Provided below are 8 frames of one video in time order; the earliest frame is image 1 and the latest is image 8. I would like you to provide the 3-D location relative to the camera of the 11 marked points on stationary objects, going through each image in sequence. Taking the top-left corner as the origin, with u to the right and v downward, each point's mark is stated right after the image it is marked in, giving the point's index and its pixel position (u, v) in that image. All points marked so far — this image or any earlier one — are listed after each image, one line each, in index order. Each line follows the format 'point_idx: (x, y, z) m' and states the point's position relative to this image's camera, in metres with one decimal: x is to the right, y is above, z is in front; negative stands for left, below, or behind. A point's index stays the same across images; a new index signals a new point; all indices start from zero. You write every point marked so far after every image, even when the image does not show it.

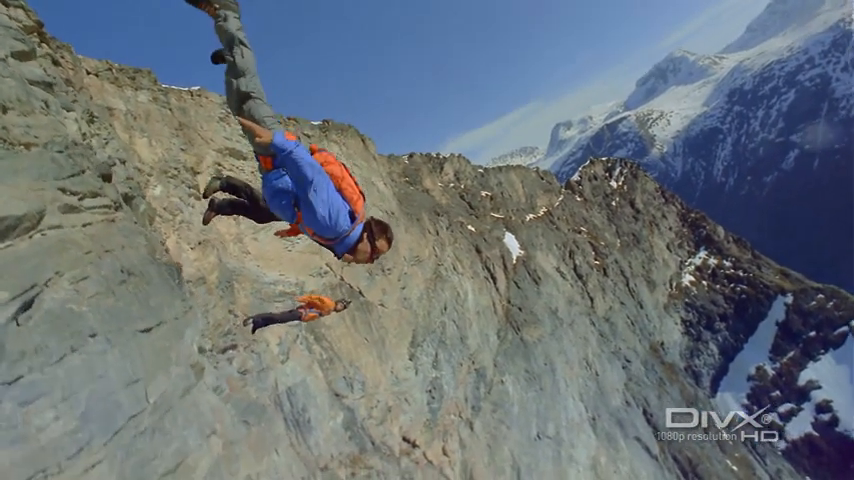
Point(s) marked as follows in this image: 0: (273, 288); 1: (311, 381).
0: (-4.9, -1.5, +13.0) m
1: (-3.6, -4.4, +12.7) m
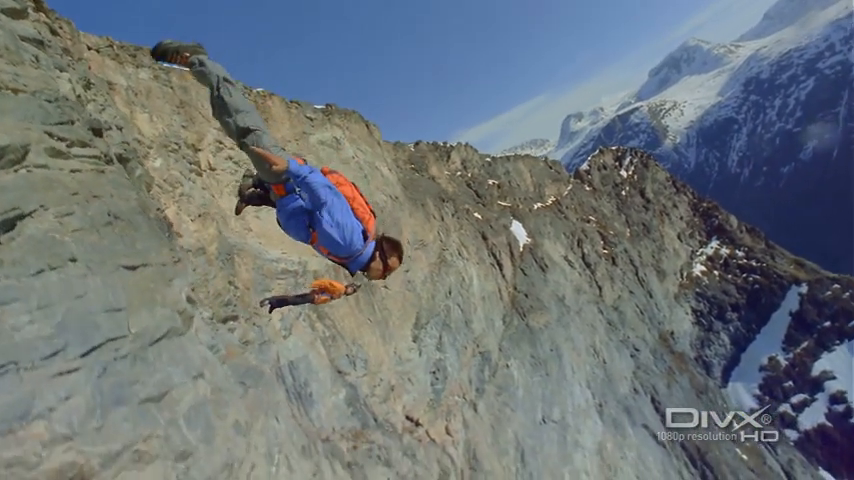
0: (-4.9, -0.8, +13.1) m
1: (-3.6, -3.7, +12.8) m
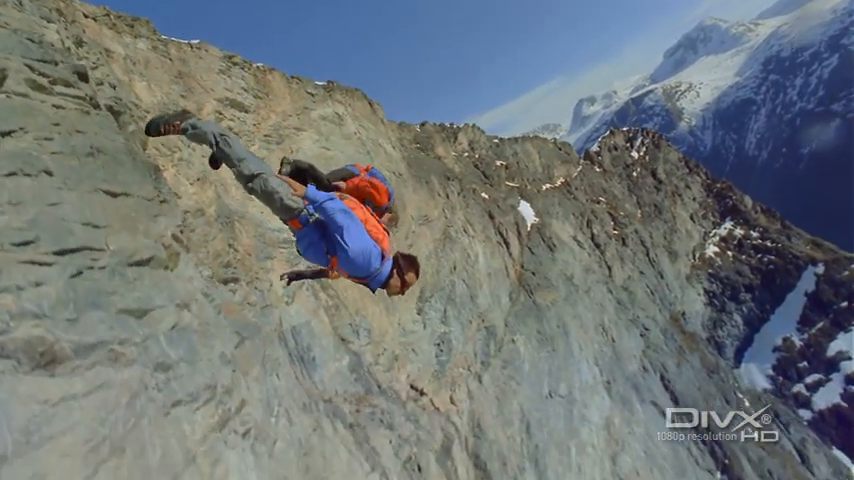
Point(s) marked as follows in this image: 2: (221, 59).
0: (-4.9, +0.2, +13.2) m
1: (-3.6, -2.7, +13.0) m
2: (-7.5, +6.6, +14.8) m
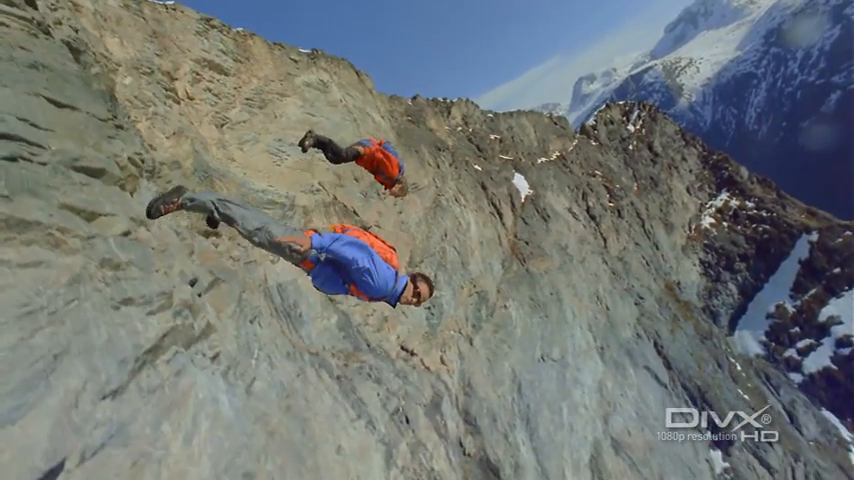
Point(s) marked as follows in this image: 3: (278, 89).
0: (-5.4, +1.5, +13.3) m
1: (-4.0, -1.4, +13.1) m
2: (-8.2, +7.8, +14.6) m
3: (-6.0, +6.0, +16.3) m
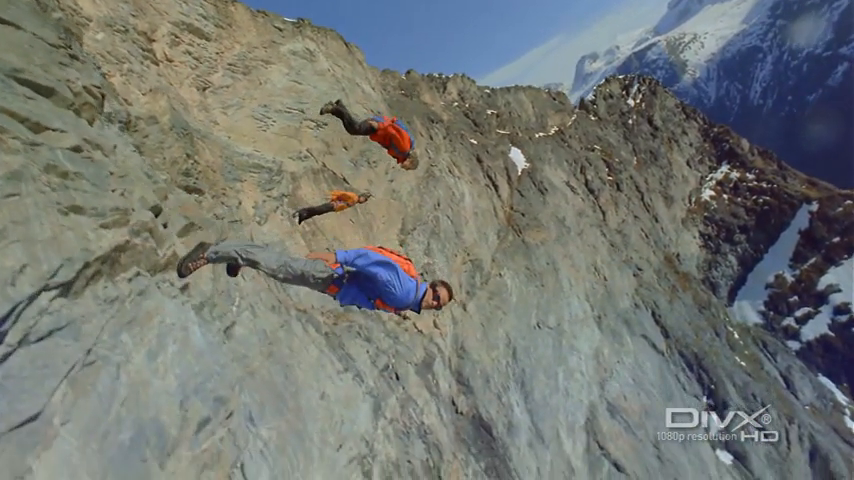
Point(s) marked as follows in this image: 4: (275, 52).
0: (-5.9, +2.6, +13.2) m
1: (-4.4, -0.2, +13.2) m
2: (-8.8, +9.0, +14.3) m
3: (-6.5, +7.3, +16.1) m
4: (-6.3, +7.8, +16.8) m
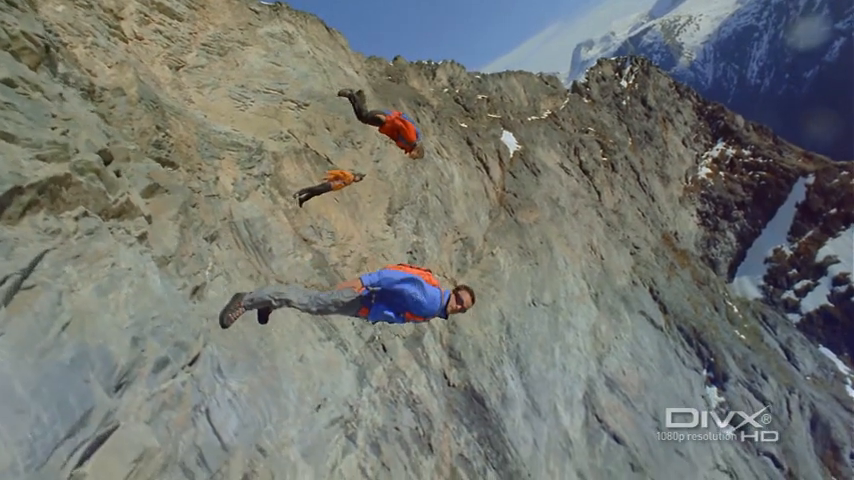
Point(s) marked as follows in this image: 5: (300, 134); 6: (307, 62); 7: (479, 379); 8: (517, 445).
0: (-6.6, +3.3, +13.2) m
1: (-5.0, +0.6, +13.2) m
2: (-9.8, +9.6, +14.2) m
3: (-7.4, +8.0, +16.0) m
4: (-7.2, +8.5, +16.7) m
5: (-5.1, +4.2, +16.3) m
6: (-5.4, +8.2, +18.5) m
7: (+2.2, -5.9, +17.2) m
8: (+3.8, -8.5, +16.8) m
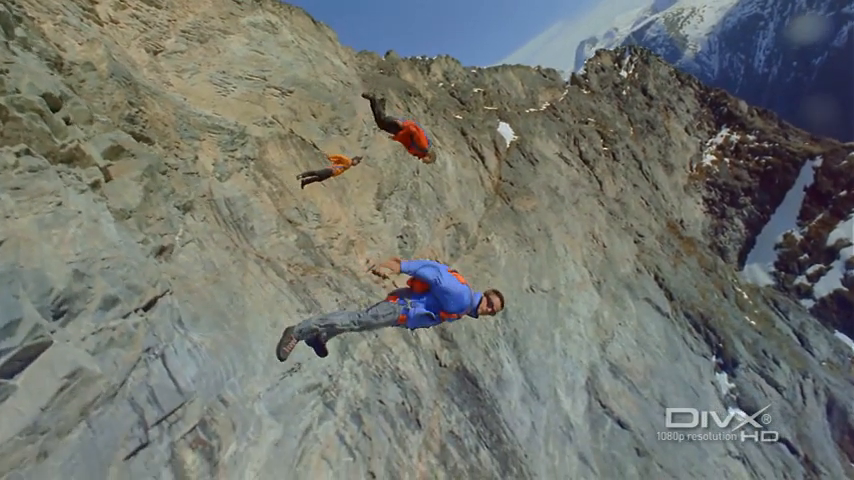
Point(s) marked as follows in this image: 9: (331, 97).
0: (-7.3, +3.9, +13.4) m
1: (-5.6, +1.2, +13.3) m
2: (-10.7, +10.0, +14.5) m
3: (-8.2, +8.5, +16.3) m
4: (-8.0, +9.0, +16.9) m
5: (-5.8, +4.9, +16.4) m
6: (-6.2, +8.8, +18.7) m
7: (+1.9, -5.0, +17.1) m
8: (+3.5, -7.6, +16.6) m
9: (-4.4, +6.6, +18.6) m
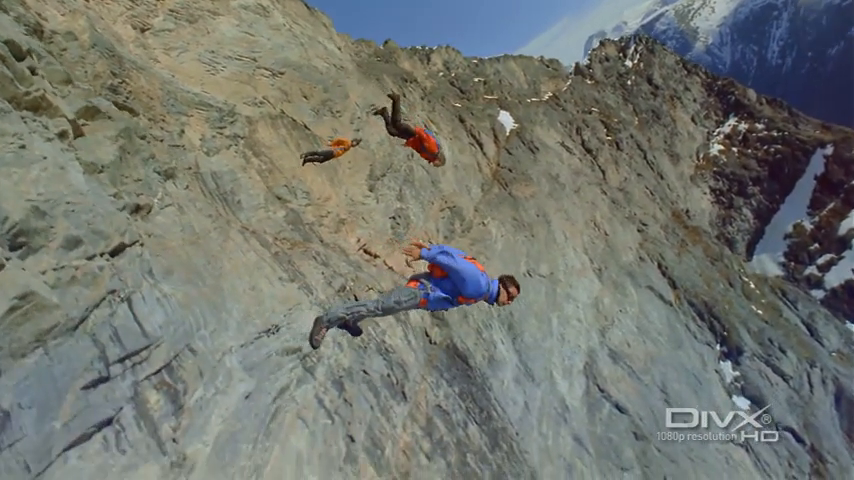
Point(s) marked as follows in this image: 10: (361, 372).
0: (-7.8, +4.7, +13.6) m
1: (-6.1, +2.1, +13.5) m
2: (-11.2, +10.8, +14.7) m
3: (-8.7, +9.3, +16.5) m
4: (-8.5, +9.9, +17.1) m
5: (-6.2, +5.7, +16.6) m
6: (-6.6, +9.6, +18.8) m
7: (+1.5, -4.1, +17.1) m
8: (+3.2, -6.7, +16.7) m
9: (-4.8, +7.4, +18.8) m
10: (-1.9, -4.0, +12.3) m
